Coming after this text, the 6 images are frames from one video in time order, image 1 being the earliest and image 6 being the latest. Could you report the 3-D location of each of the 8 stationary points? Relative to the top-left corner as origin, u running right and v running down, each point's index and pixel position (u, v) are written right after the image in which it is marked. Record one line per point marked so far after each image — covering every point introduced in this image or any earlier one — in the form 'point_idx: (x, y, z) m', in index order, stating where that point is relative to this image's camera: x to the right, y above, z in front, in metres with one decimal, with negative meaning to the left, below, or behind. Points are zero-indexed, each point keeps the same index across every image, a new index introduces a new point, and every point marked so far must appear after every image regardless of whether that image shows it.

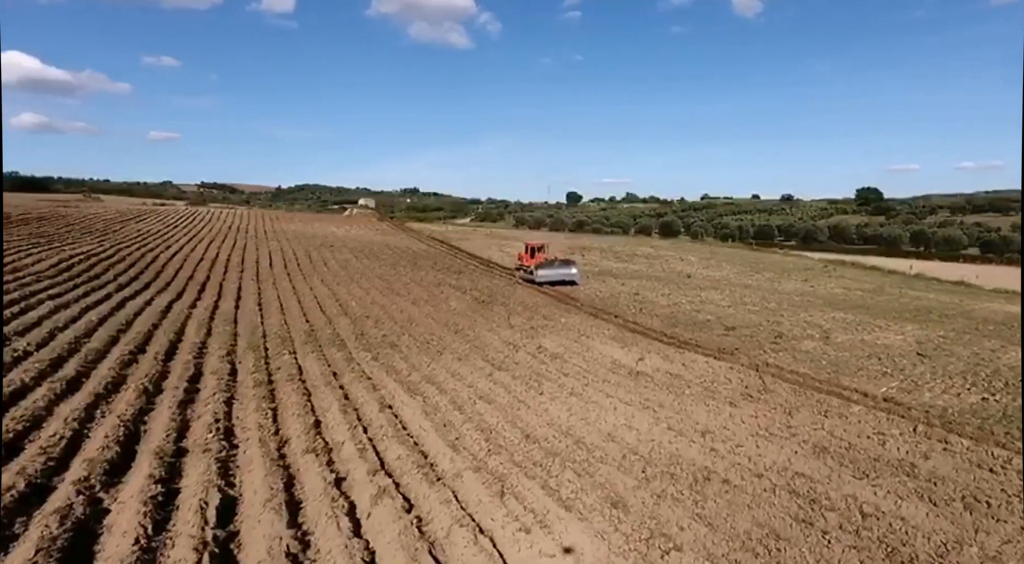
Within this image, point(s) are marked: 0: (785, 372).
0: (+4.8, -1.6, +11.3) m
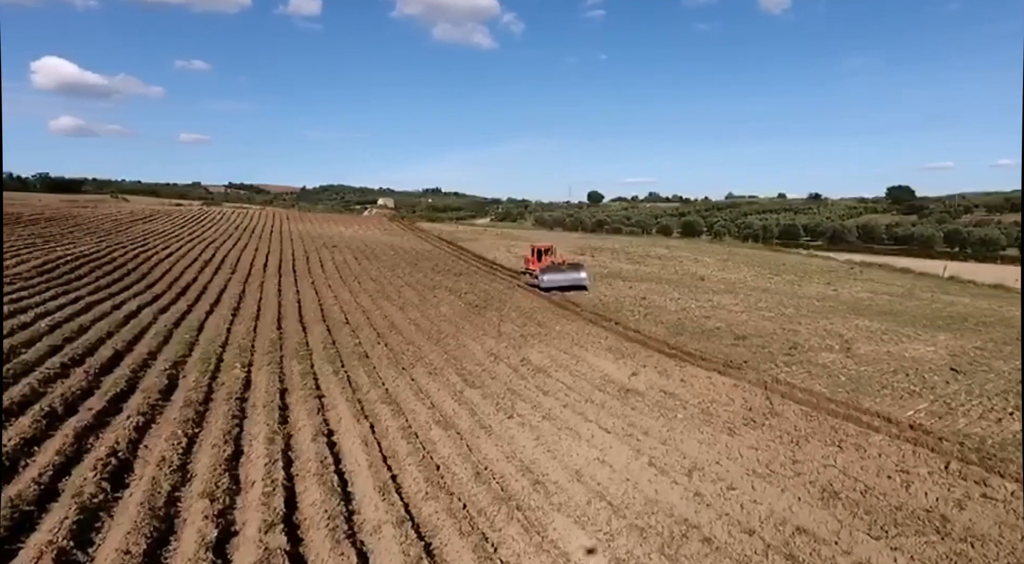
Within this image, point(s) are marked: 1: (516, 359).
0: (+4.5, -1.7, +10.1) m
1: (+0.1, -1.4, +11.3) m
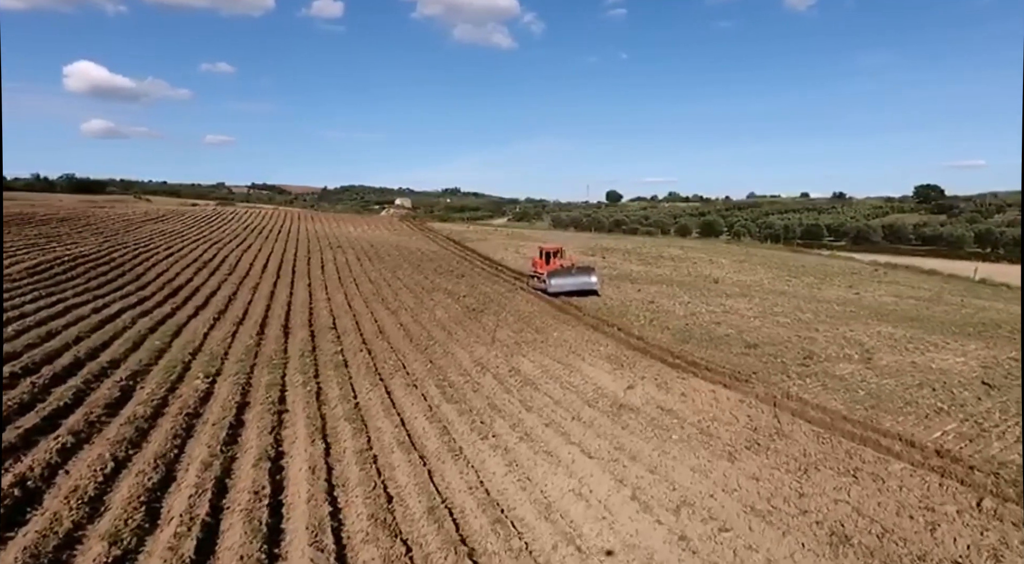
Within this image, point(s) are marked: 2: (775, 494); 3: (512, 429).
0: (+4.2, -1.8, +9.1) m
1: (-0.1, -1.5, +10.5) m
2: (+2.5, -2.0, +6.2) m
3: (0.0, -1.8, +7.6) m
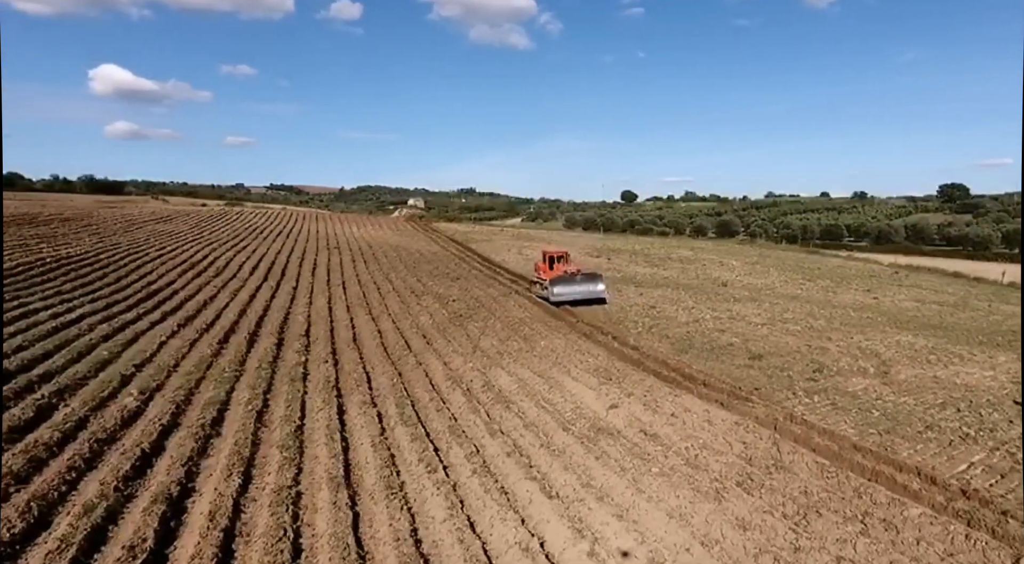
0: (+3.8, -1.9, +8.1) m
1: (-0.5, -1.5, +9.6) m
2: (+2.0, -2.1, +5.1) m
3: (-0.5, -1.9, +6.7) m
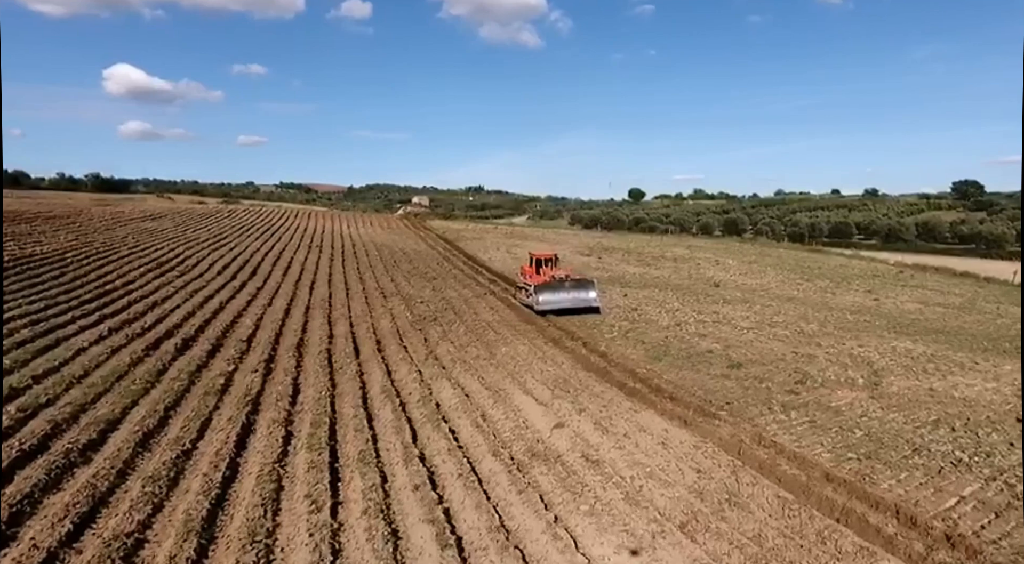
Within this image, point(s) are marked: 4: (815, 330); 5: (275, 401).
0: (+3.0, -1.9, +7.1) m
1: (-1.3, -1.6, +8.7) m
2: (+1.2, -2.2, +4.2) m
3: (-1.3, -1.9, +5.7) m
4: (+6.8, -1.1, +14.3) m
5: (-3.0, -1.5, +8.3) m
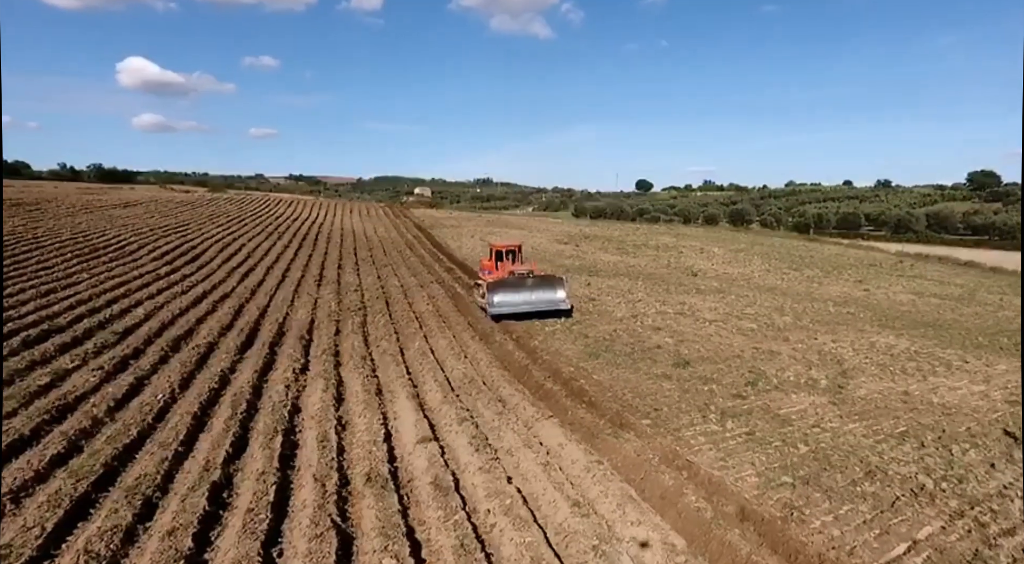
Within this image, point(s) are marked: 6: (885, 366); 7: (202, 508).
0: (+1.6, -1.8, +5.6) m
1: (-2.7, -1.4, +7.2) m
2: (-0.3, -2.0, +2.7) m
3: (-2.8, -1.7, +4.3) m
4: (+5.5, -0.8, +12.7) m
5: (-4.4, -1.3, +6.9) m
6: (+5.8, -1.3, +9.8) m
7: (-2.3, -1.7, +4.8) m
